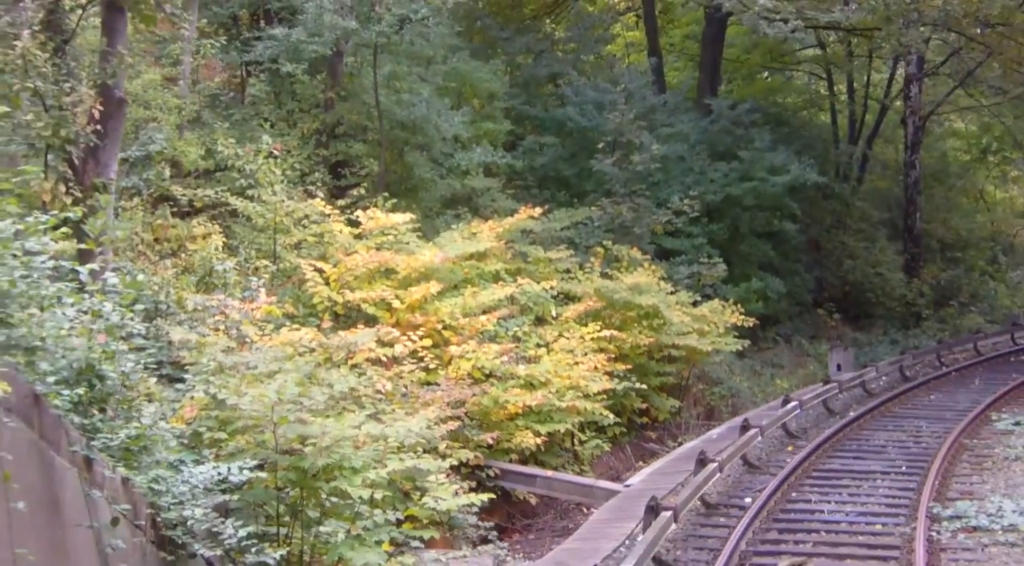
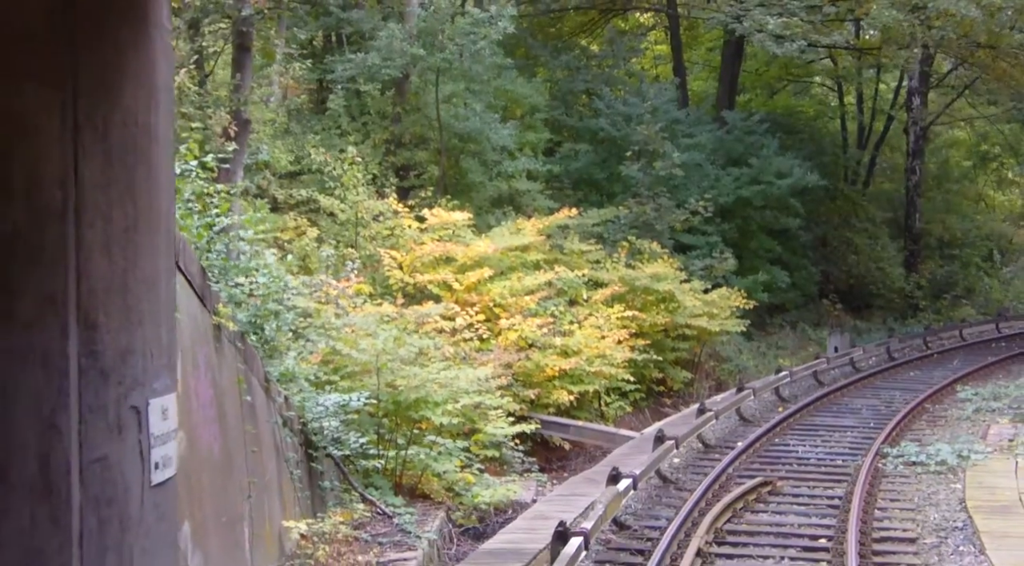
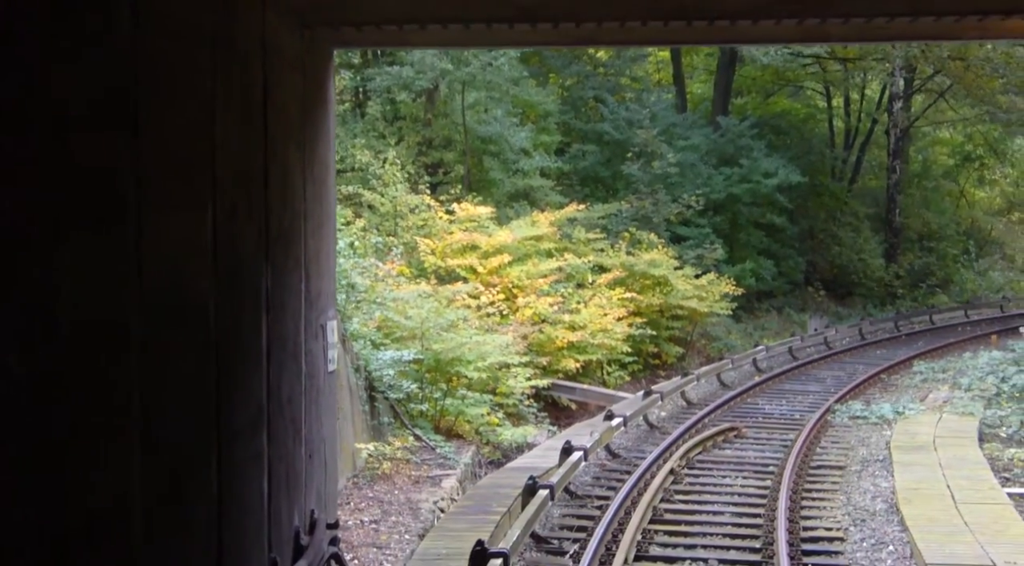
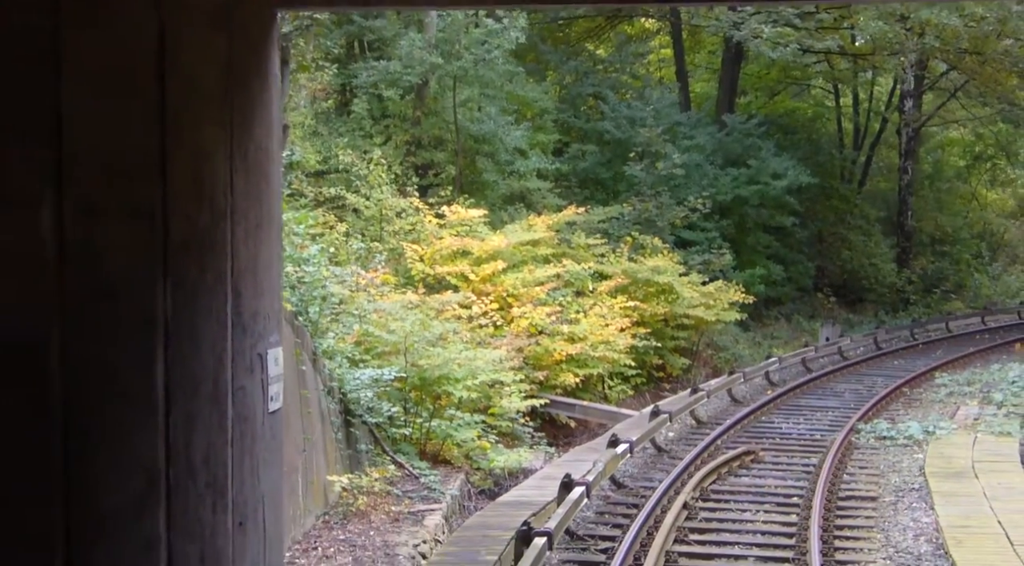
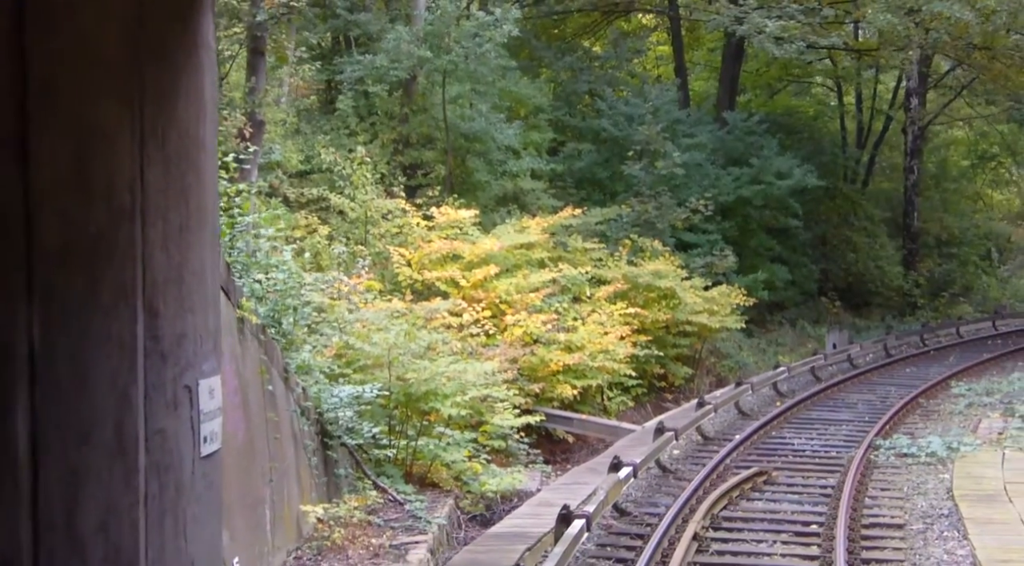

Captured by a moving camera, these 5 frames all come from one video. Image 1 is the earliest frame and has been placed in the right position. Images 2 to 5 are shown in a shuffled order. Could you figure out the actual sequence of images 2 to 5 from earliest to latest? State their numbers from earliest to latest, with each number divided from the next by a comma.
2, 5, 4, 3
